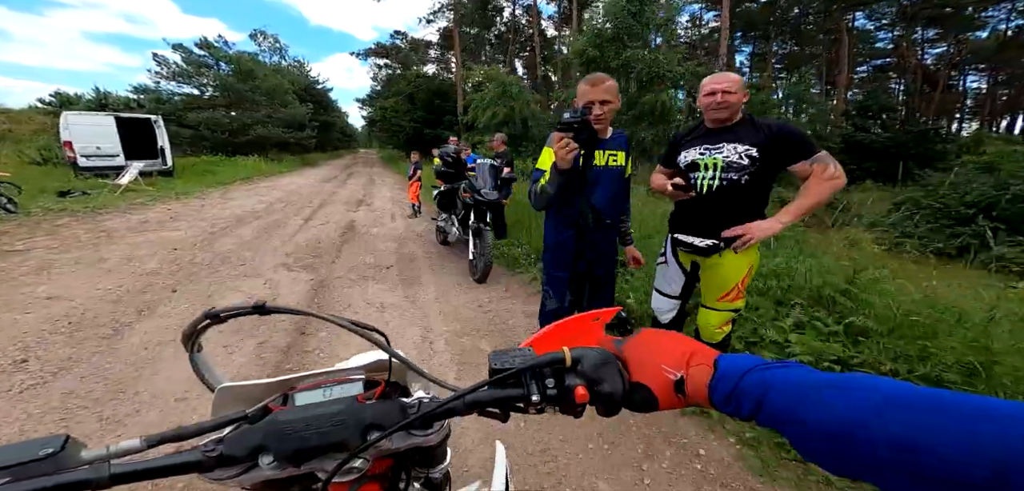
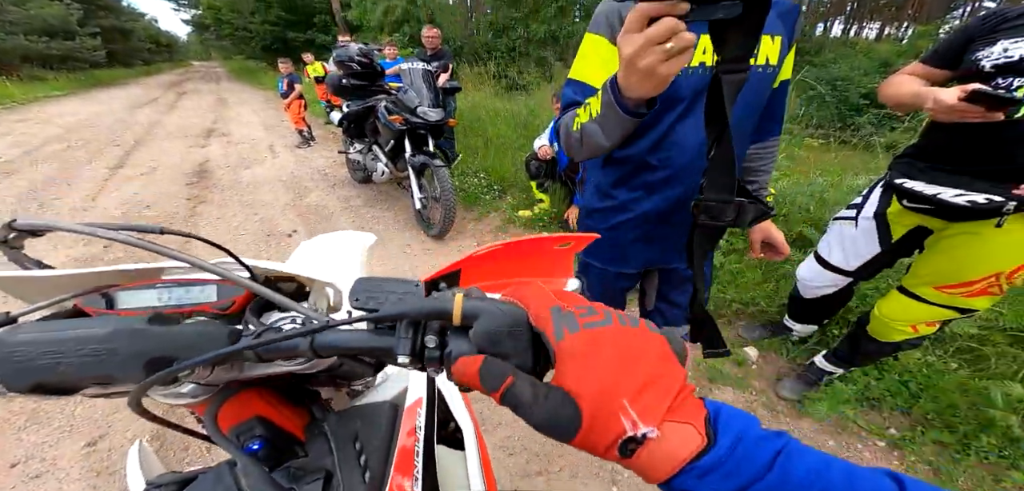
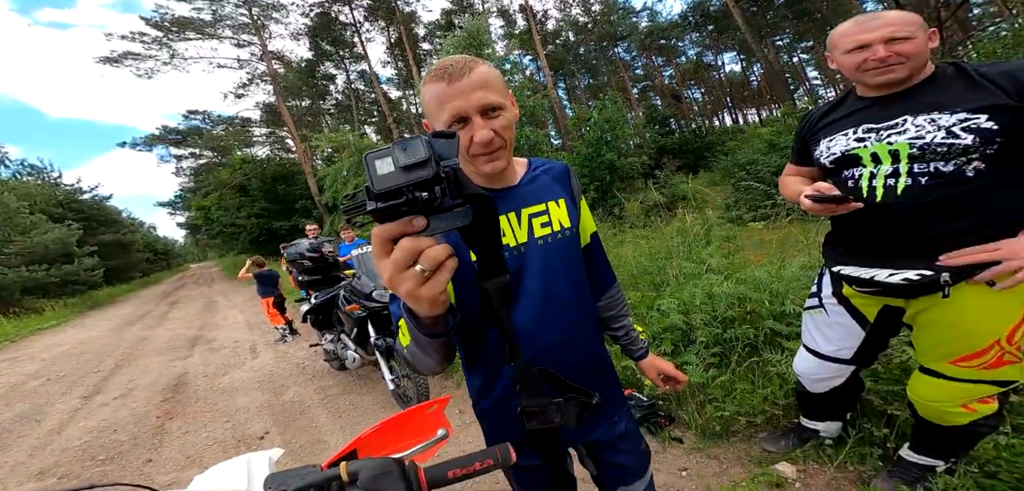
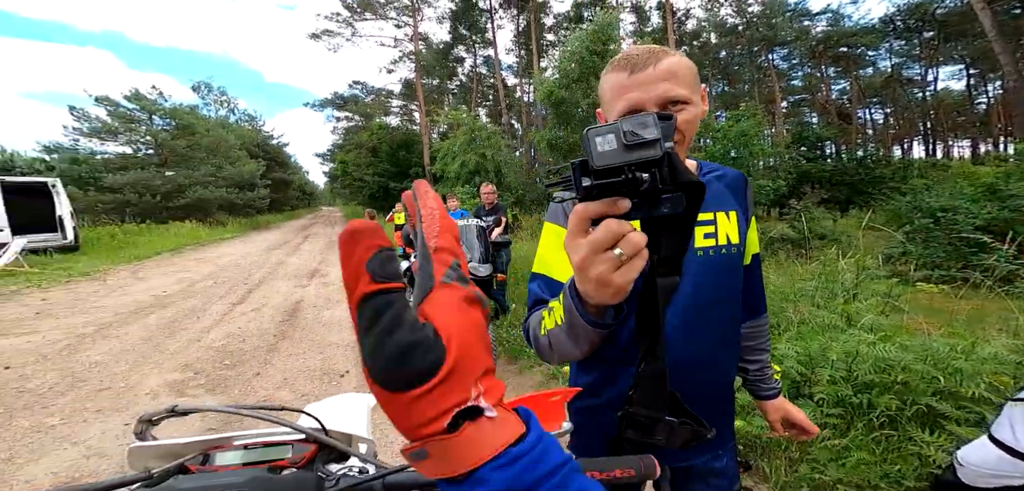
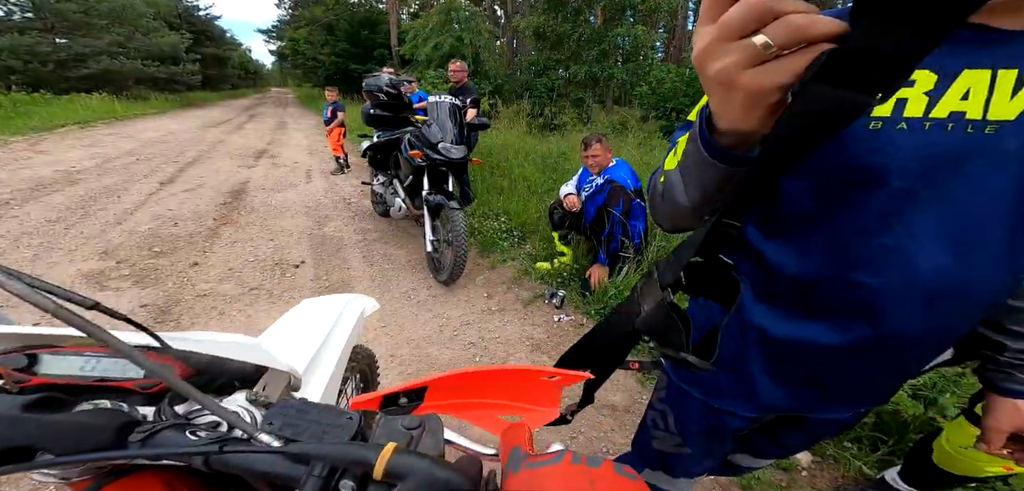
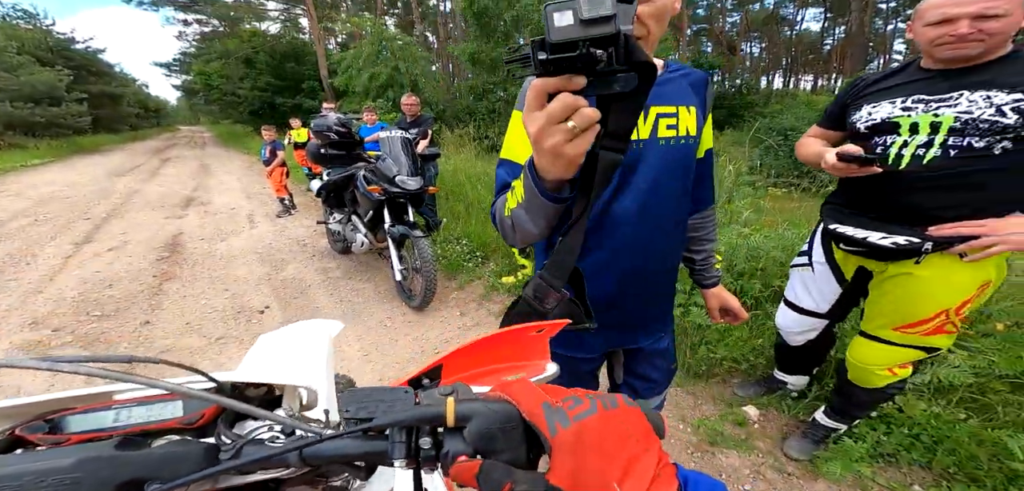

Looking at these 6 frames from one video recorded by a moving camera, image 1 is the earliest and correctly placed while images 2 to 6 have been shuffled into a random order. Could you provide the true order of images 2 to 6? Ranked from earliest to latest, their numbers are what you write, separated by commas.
5, 2, 6, 4, 3
